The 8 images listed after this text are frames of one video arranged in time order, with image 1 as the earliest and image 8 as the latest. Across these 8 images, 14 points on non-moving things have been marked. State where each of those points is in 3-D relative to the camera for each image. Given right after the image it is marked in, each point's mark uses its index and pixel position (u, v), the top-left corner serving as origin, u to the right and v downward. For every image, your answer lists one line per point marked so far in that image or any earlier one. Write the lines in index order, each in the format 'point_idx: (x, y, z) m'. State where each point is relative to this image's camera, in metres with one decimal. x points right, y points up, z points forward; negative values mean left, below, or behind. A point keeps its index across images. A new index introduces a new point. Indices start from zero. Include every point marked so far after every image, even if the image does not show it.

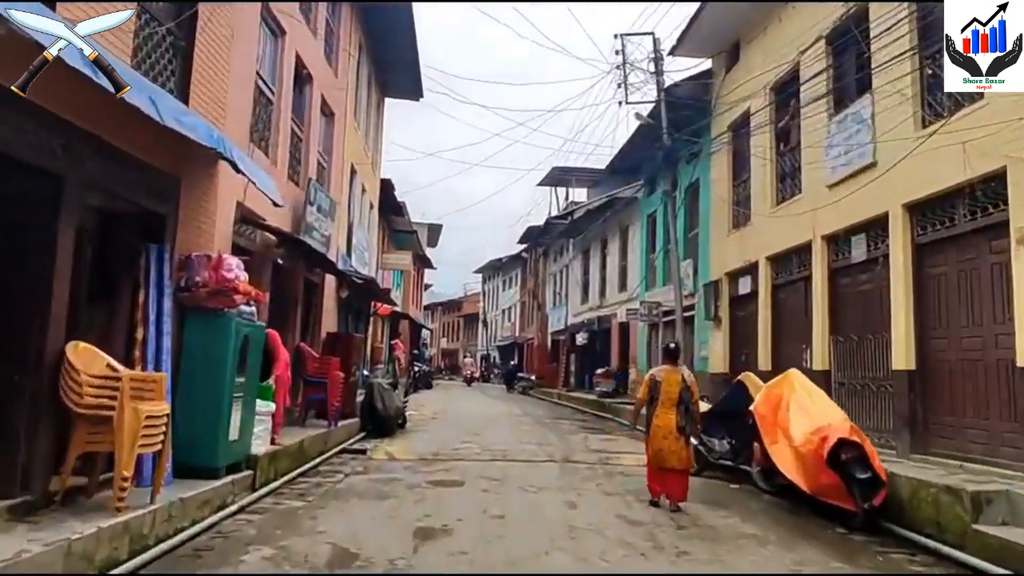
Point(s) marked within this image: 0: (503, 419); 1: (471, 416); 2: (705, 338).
0: (-0.2, -3.1, +18.8) m
1: (-1.0, -3.2, +19.5) m
2: (+3.8, -1.0, +15.4) m
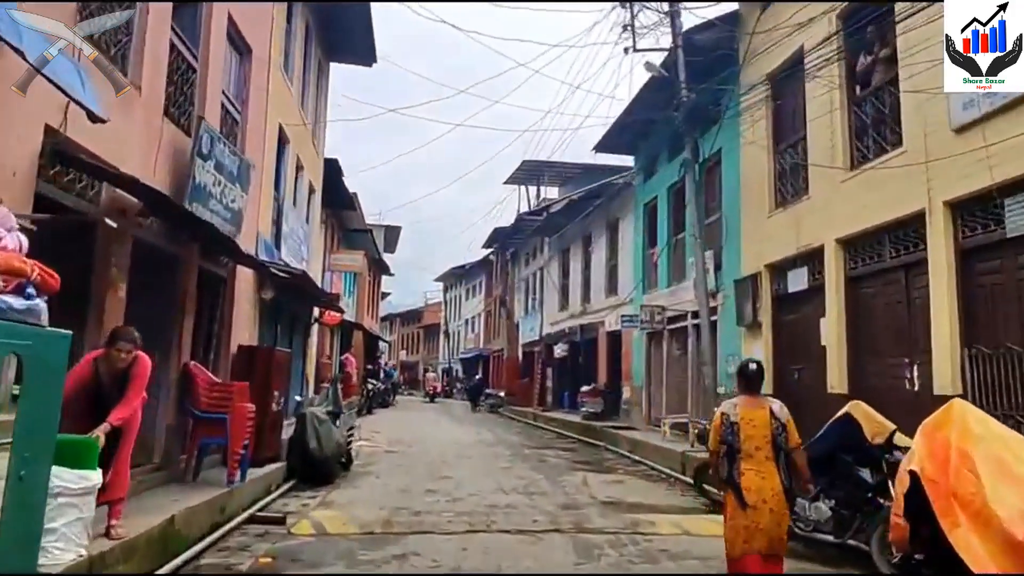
0: (-0.7, -3.2, +15.3) m
1: (-1.5, -3.2, +15.9) m
2: (+3.4, -1.0, +12.1) m
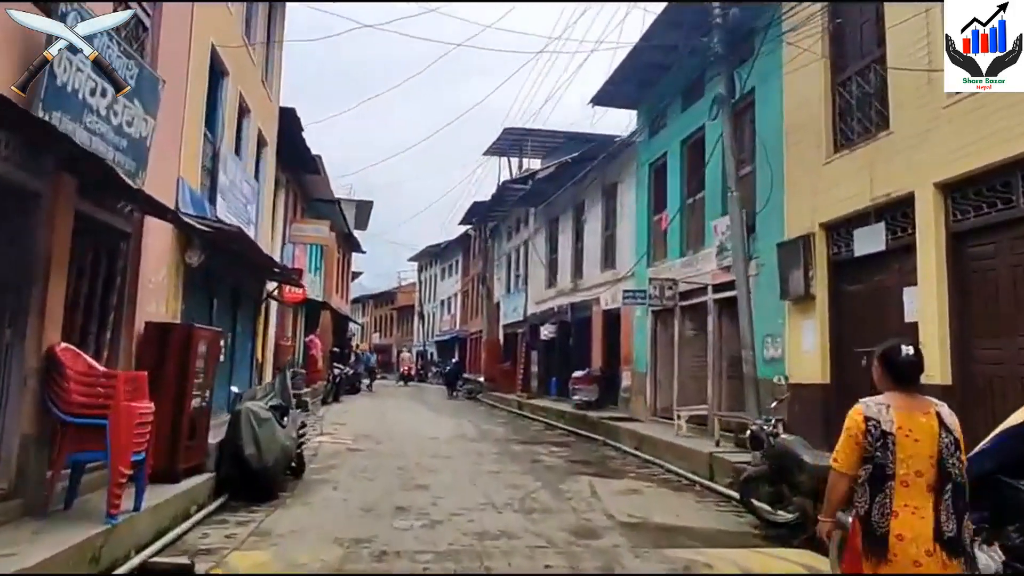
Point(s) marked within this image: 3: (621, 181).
0: (-0.9, -2.6, +13.0) m
1: (-1.8, -2.7, +13.6) m
2: (+3.3, -0.5, +9.9) m
3: (+2.3, +2.3, +17.1) m
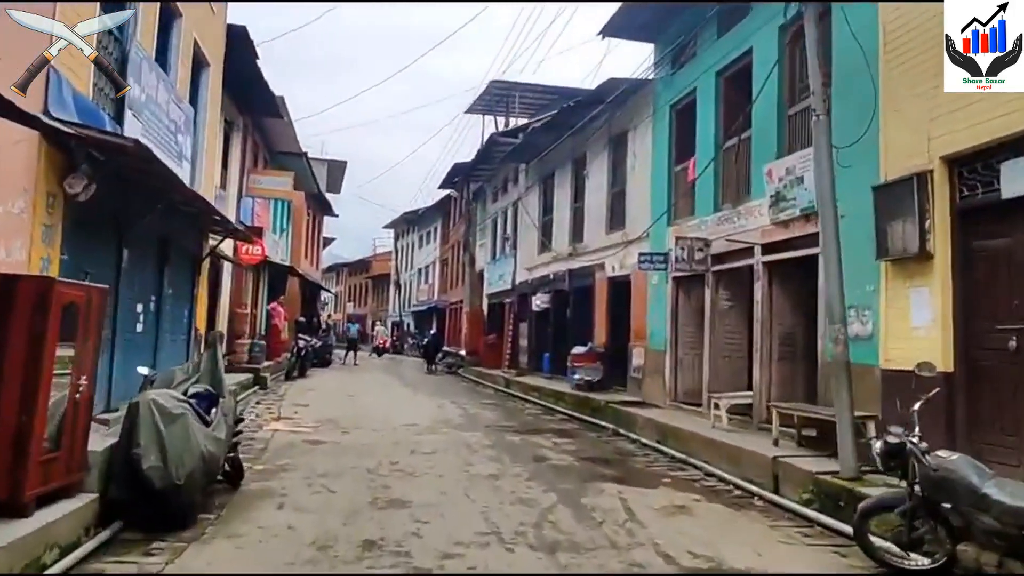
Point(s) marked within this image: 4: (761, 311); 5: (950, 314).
0: (-1.0, -2.1, +10.6) m
1: (-1.8, -2.1, +11.2) m
2: (+3.4, -0.1, +7.6) m
3: (+2.2, +2.9, +14.6) m
4: (+3.0, -0.3, +9.7) m
5: (+3.7, -0.2, +6.6) m
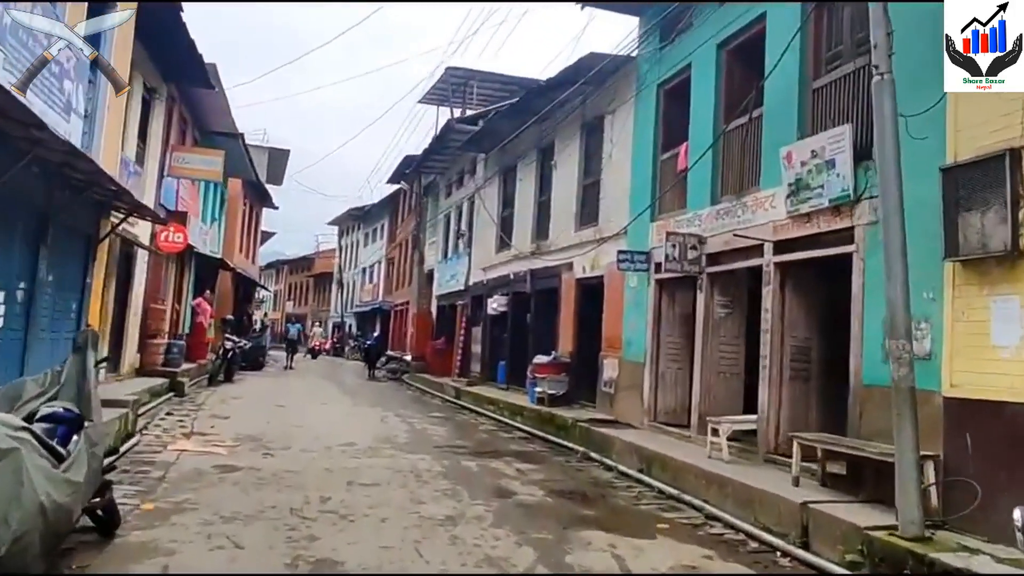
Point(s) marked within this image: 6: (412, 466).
0: (-1.4, -2.0, +8.8) m
1: (-2.3, -2.0, +9.3) m
2: (+3.2, -0.2, +6.1) m
3: (+1.6, +2.9, +13.0) m
4: (+2.7, -0.3, +8.2) m
5: (+3.5, -0.3, +5.1) m
6: (-1.1, -2.0, +9.1) m
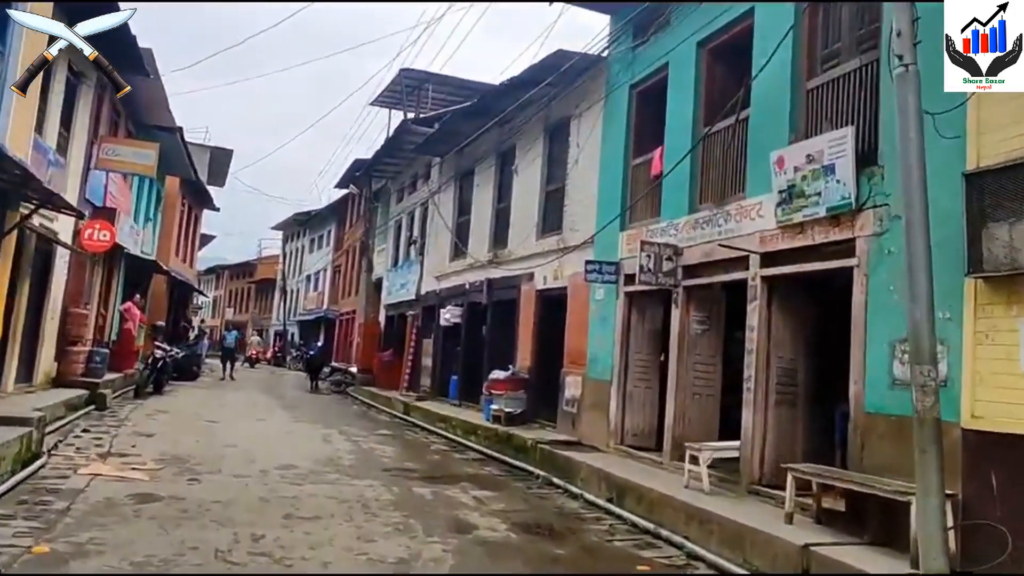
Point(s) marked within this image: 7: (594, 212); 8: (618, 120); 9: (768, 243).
0: (-1.8, -2.1, +7.9) m
1: (-2.8, -2.0, +8.3) m
2: (+3.0, -0.3, +5.5) m
3: (+1.0, +2.7, +12.3) m
4: (+2.3, -0.5, +7.6) m
5: (+3.4, -0.4, +4.6) m
6: (-1.6, -2.1, +8.2) m
7: (+1.2, +1.1, +11.5) m
8: (+1.5, +2.3, +11.0) m
9: (+2.4, +0.4, +7.5) m
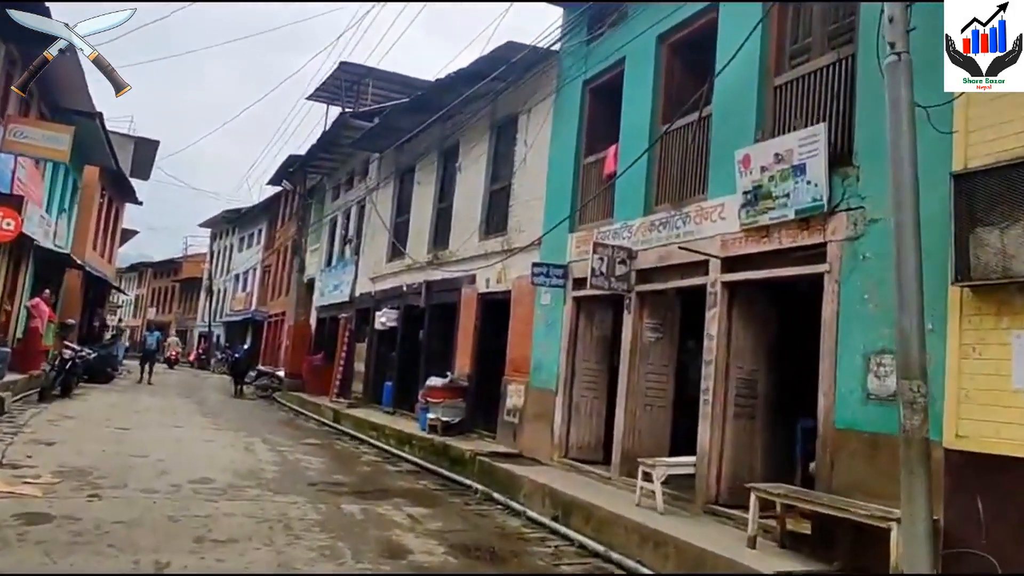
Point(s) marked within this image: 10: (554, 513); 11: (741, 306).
0: (-2.4, -2.0, +7.1) m
1: (-3.4, -2.0, +7.4) m
2: (+2.7, -0.4, +5.1) m
3: (+0.2, +2.6, +11.8) m
4: (+1.8, -0.5, +7.1) m
5: (+3.1, -0.5, +4.2) m
6: (-2.2, -2.1, +7.4) m
7: (+0.4, +1.0, +10.9) m
8: (+0.8, +2.3, +10.5) m
9: (+2.0, +0.4, +7.1) m
10: (+0.4, -2.3, +8.1) m
11: (+2.1, -0.2, +7.2) m
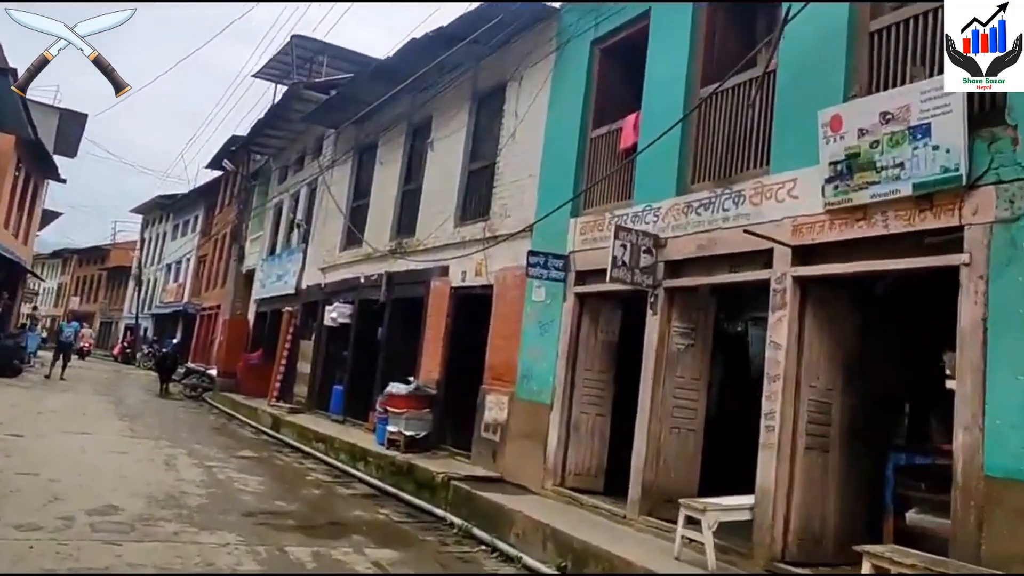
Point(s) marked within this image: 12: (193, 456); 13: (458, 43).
0: (-2.3, -1.9, +5.2) m
1: (-3.3, -1.8, +5.5) m
2: (+2.9, -0.4, +3.7) m
3: (0.0, +2.7, +10.2) m
4: (+1.9, -0.5, +5.6) m
5: (+3.4, -0.5, +2.8) m
6: (-2.1, -1.9, +5.5) m
7: (+0.3, +1.1, +9.3) m
8: (+0.7, +2.3, +8.9) m
9: (+2.1, +0.4, +5.6) m
10: (+0.4, -2.2, +6.4) m
11: (+2.2, -0.1, +5.7) m
12: (-4.2, -2.2, +10.3) m
13: (-0.6, +3.4, +10.7) m
